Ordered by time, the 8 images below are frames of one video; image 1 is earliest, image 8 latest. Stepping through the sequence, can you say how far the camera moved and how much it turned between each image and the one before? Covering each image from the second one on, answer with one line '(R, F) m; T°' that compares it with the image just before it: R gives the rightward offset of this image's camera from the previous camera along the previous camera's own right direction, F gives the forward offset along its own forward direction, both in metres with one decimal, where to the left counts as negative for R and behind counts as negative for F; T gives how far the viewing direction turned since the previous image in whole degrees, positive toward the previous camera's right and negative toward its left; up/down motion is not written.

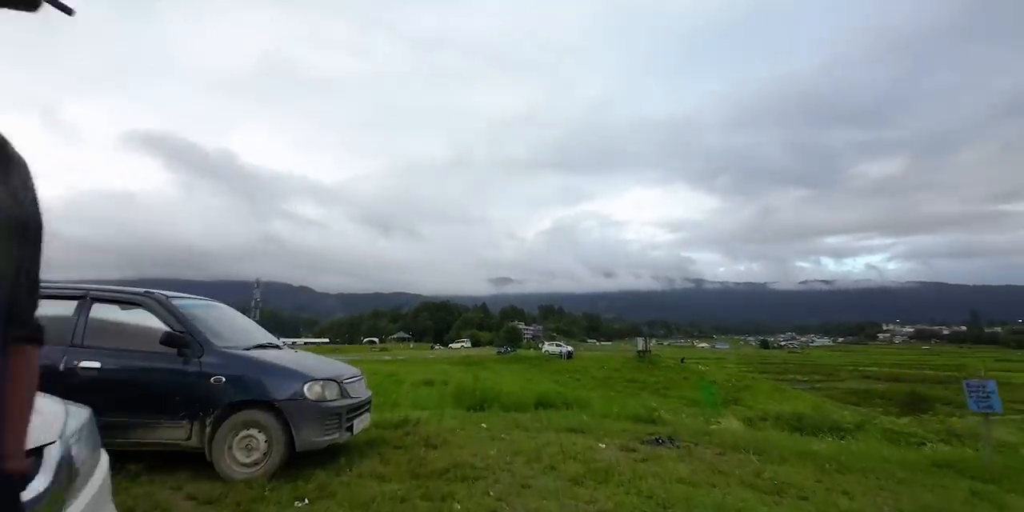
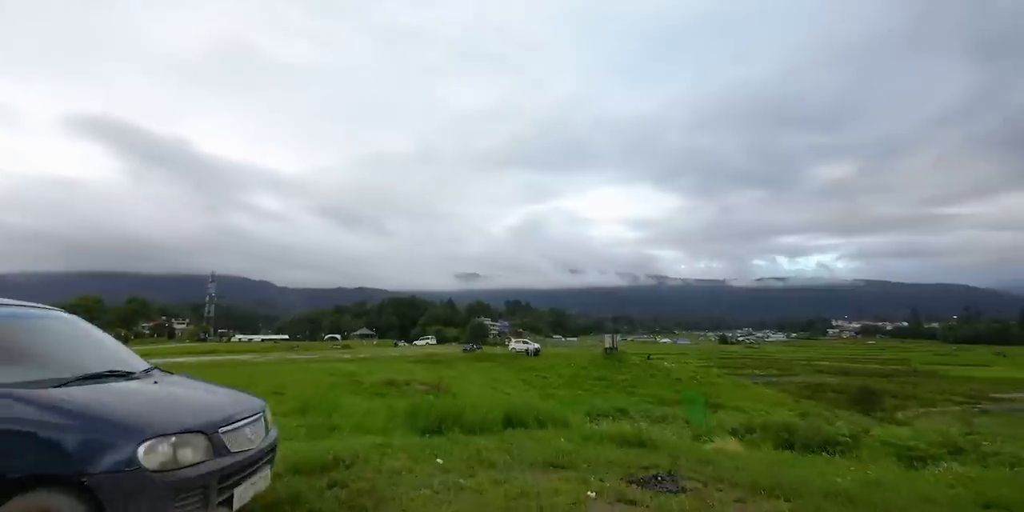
(0.0, +1.2) m; +3°
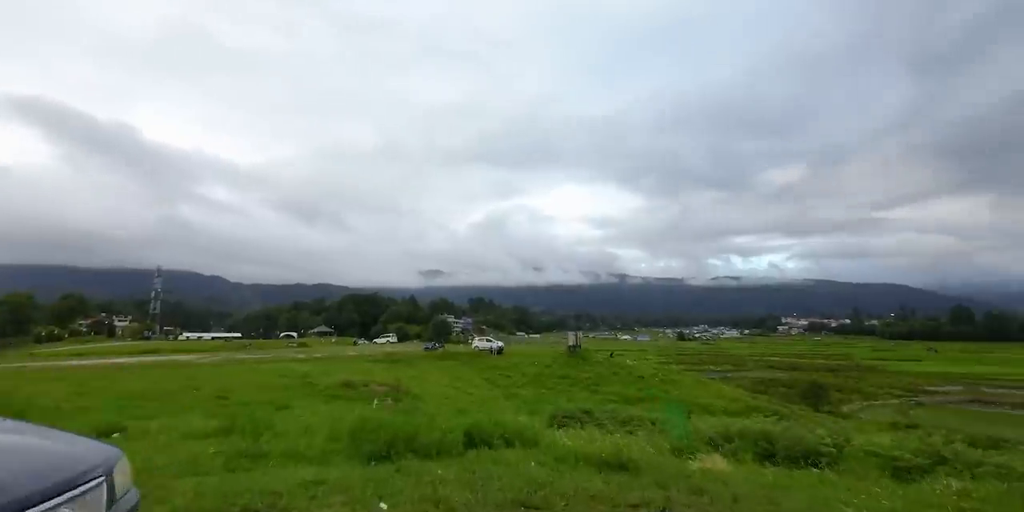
(0.0, +0.9) m; +4°
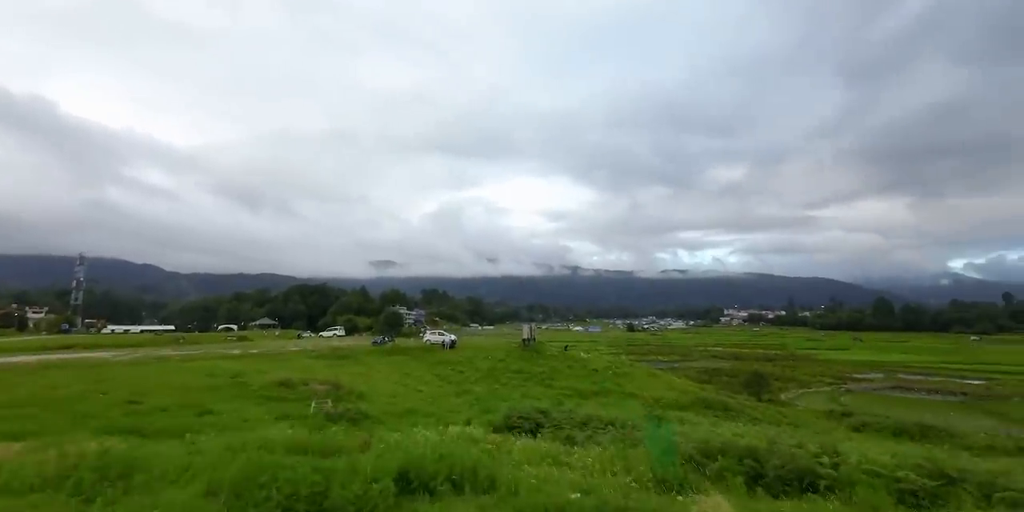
(0.0, +1.5) m; +5°
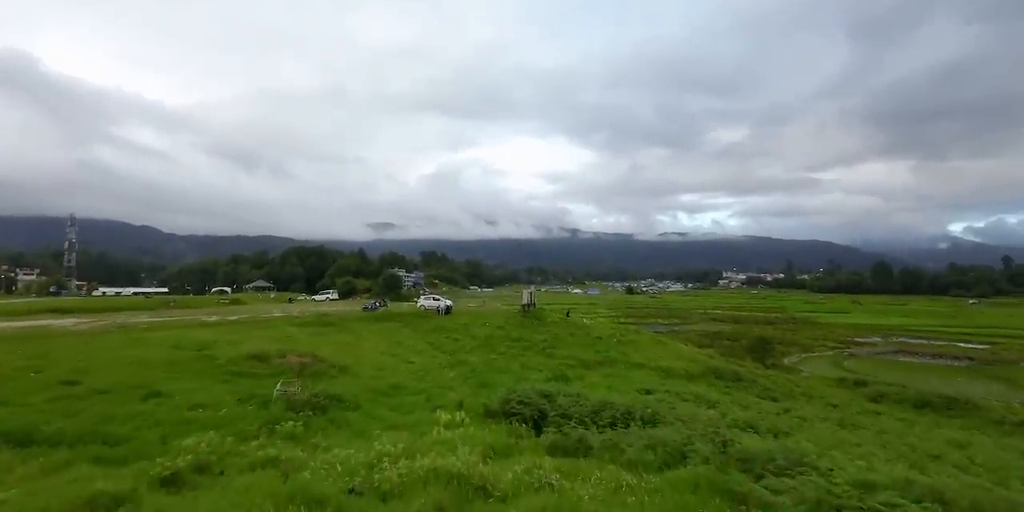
(0.0, +3.2) m; 0°
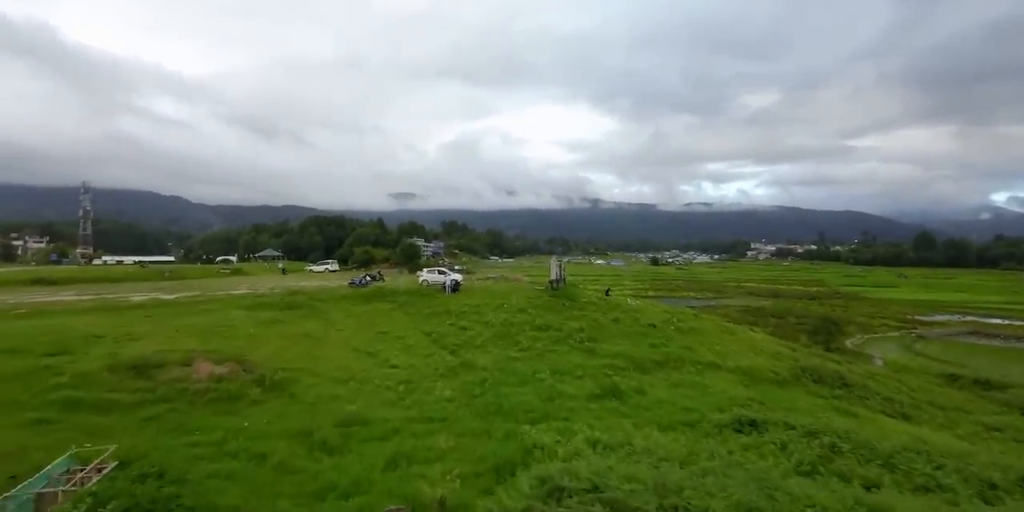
(-0.2, +10.1) m; -2°
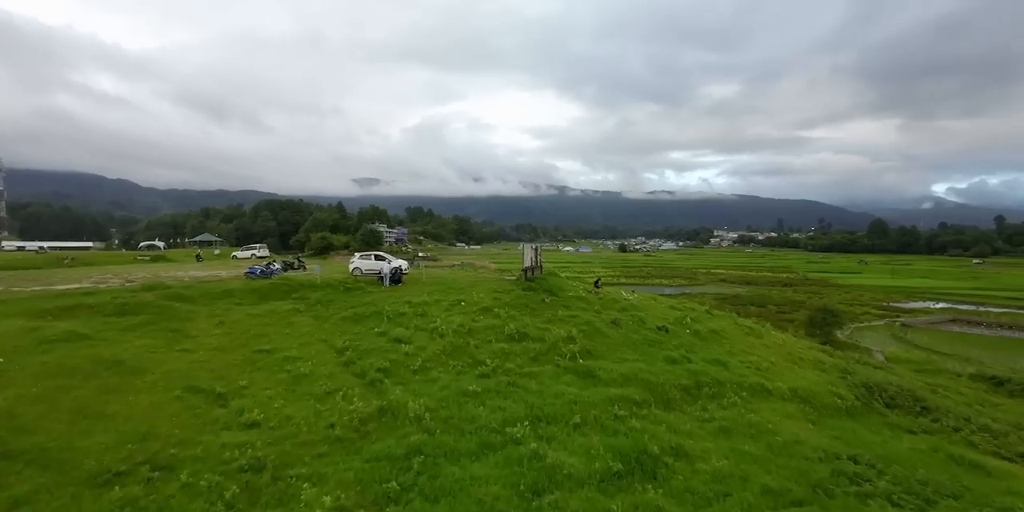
(+0.2, +9.3) m; +3°
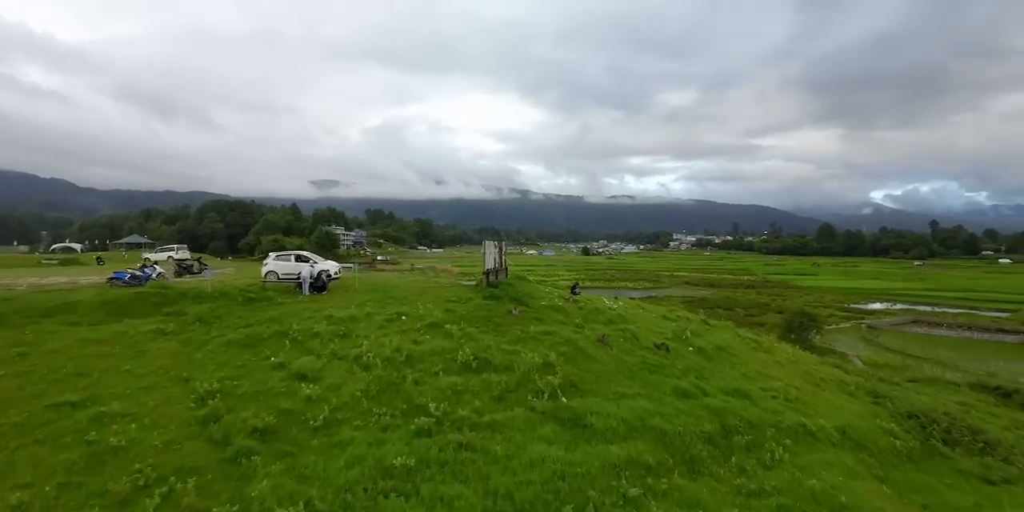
(+0.2, +5.7) m; +4°
